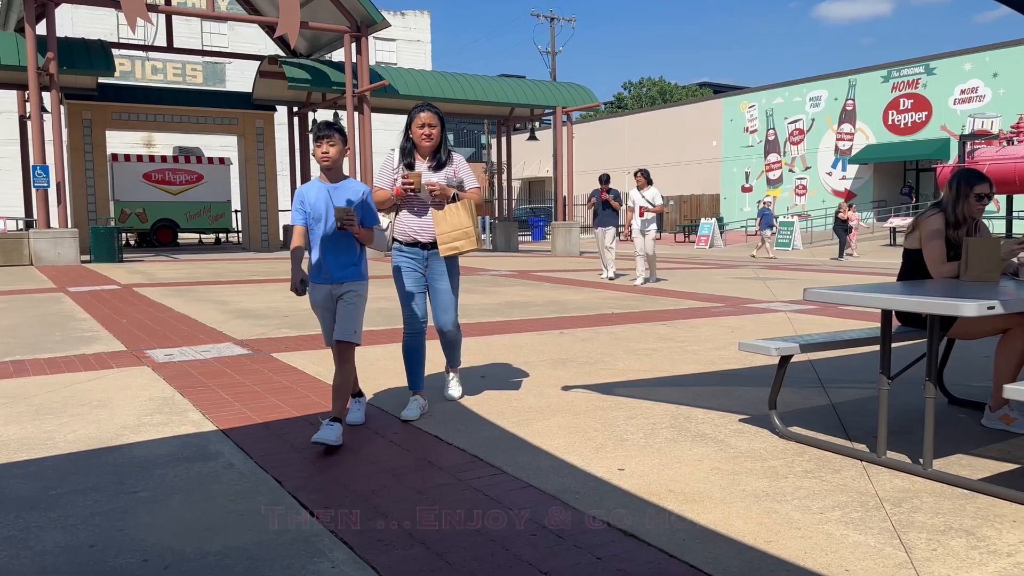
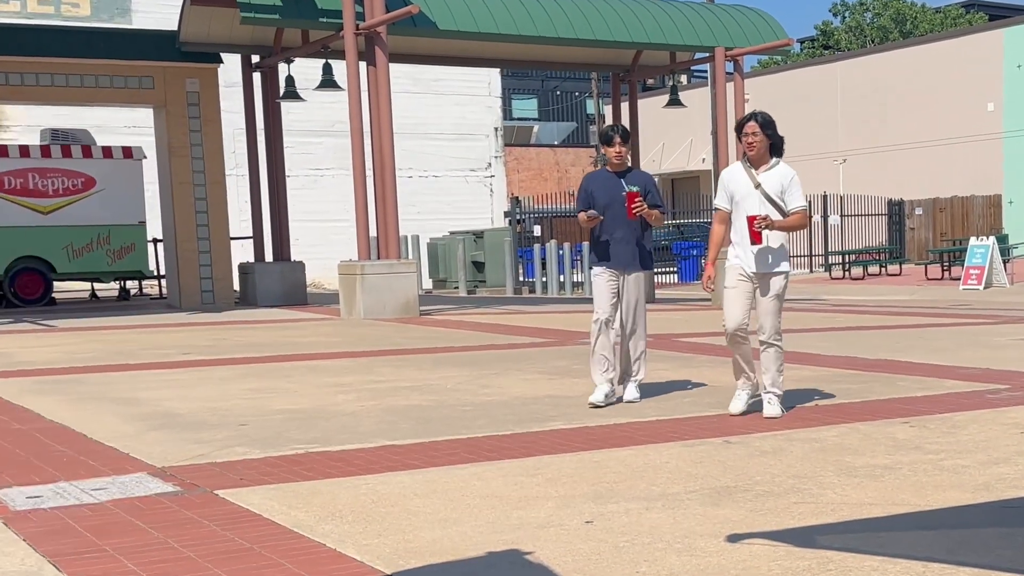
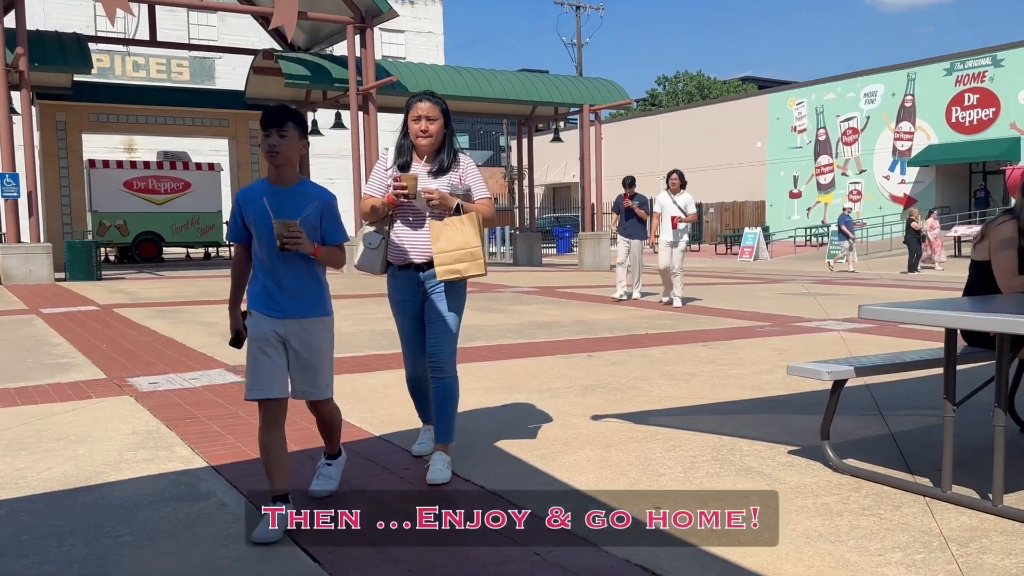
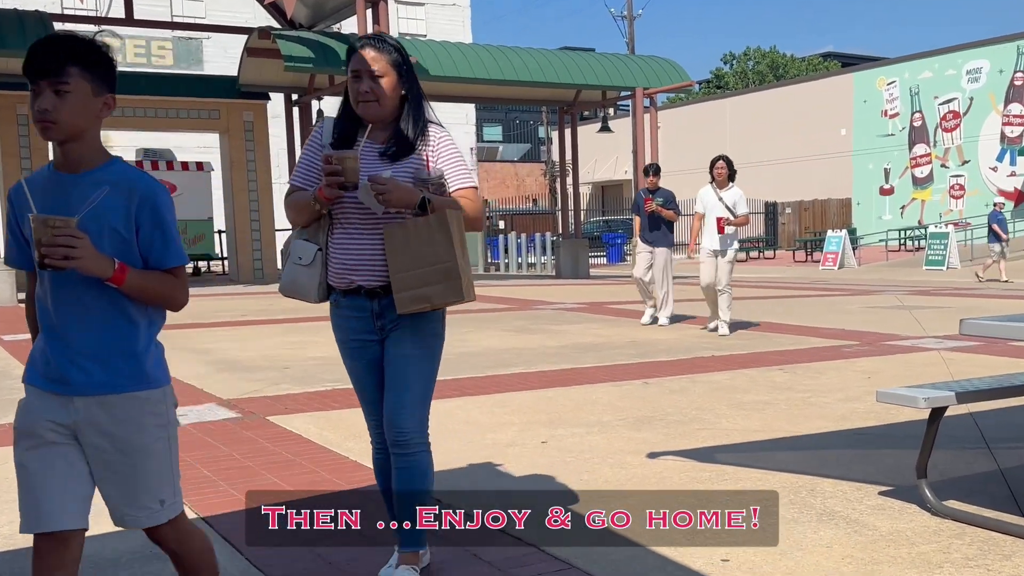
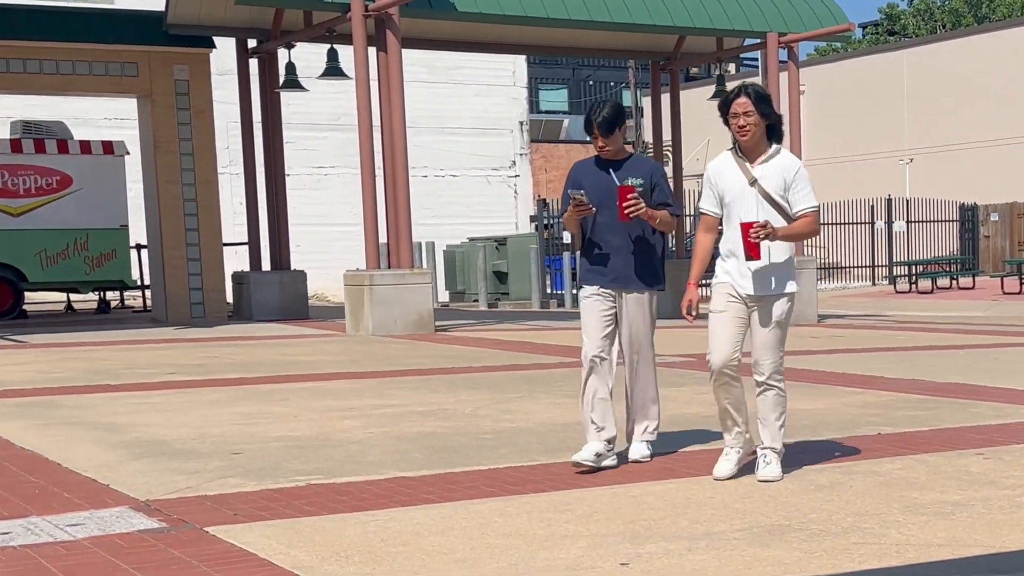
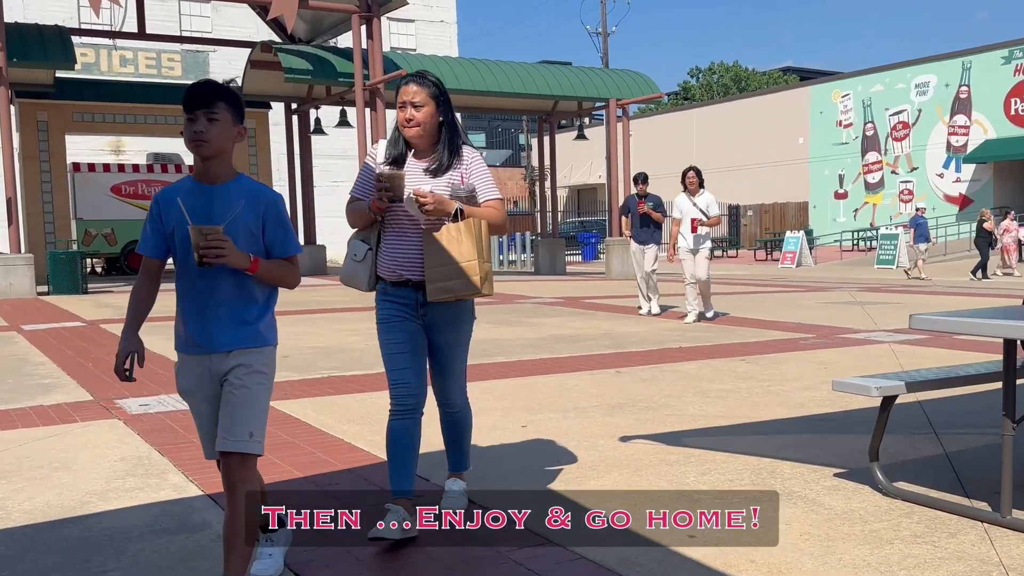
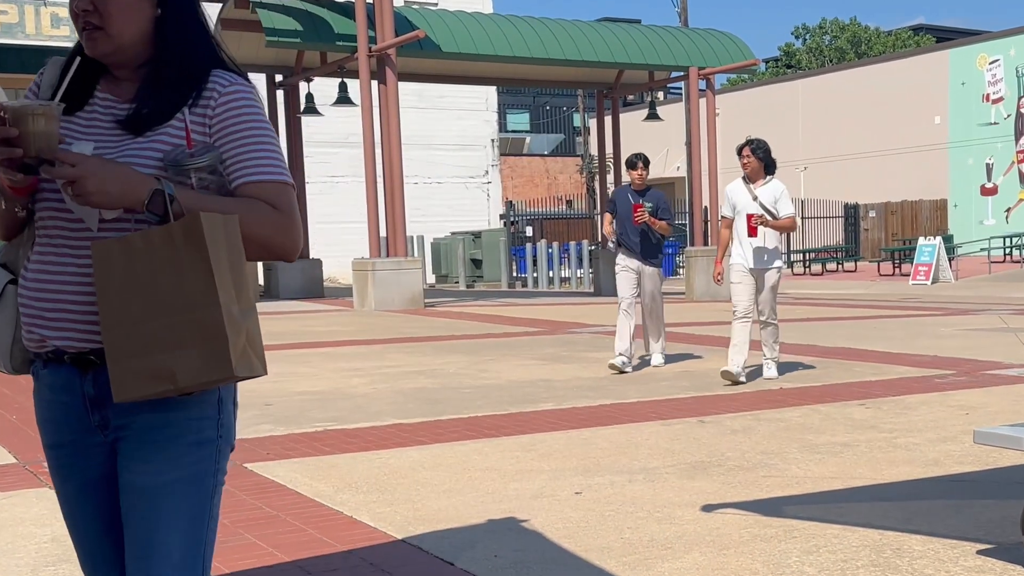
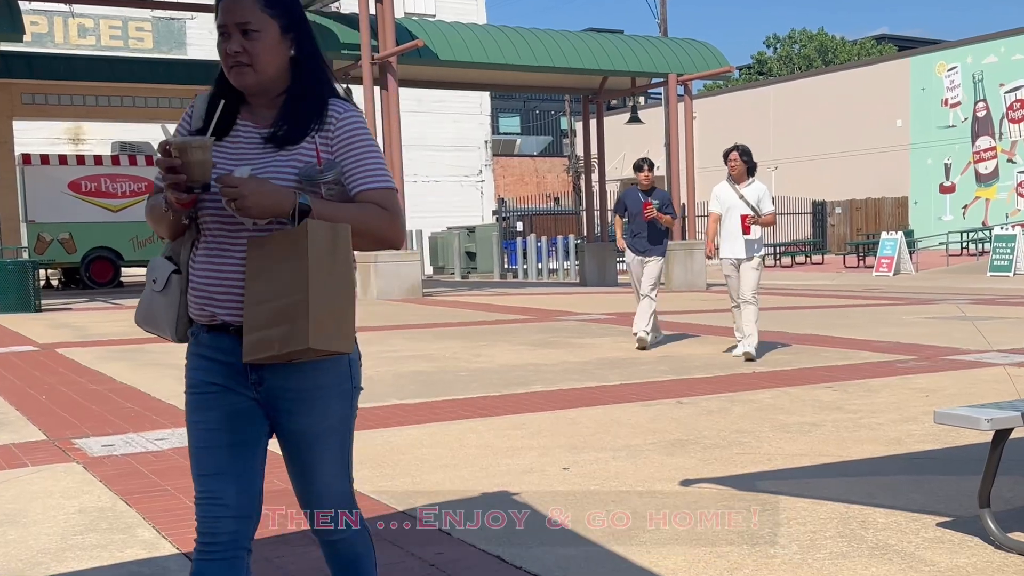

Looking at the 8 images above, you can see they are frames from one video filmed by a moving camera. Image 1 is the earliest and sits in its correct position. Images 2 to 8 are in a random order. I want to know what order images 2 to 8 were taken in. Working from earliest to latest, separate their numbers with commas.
3, 6, 4, 8, 7, 2, 5
